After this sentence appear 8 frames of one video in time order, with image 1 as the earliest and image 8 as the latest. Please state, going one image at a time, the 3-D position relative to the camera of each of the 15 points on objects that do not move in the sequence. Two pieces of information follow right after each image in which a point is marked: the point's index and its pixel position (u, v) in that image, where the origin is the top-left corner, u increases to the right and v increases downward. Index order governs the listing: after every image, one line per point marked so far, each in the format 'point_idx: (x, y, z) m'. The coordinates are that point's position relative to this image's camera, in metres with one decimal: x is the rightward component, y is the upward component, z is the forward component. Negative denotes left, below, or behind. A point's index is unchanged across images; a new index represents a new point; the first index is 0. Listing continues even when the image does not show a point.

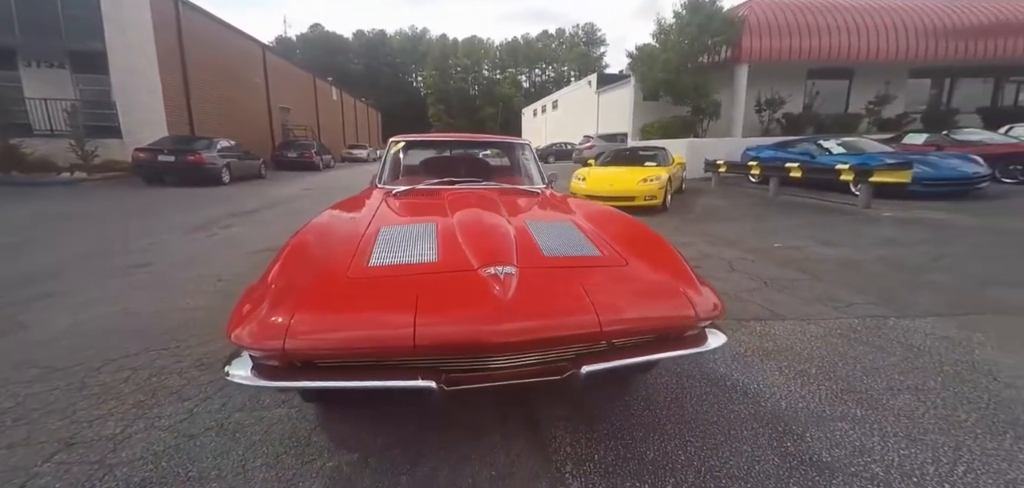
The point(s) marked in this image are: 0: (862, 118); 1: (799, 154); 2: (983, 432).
0: (+13.5, +4.7, +16.6) m
1: (+7.2, +2.1, +10.4) m
2: (+2.3, -0.9, +2.2) m
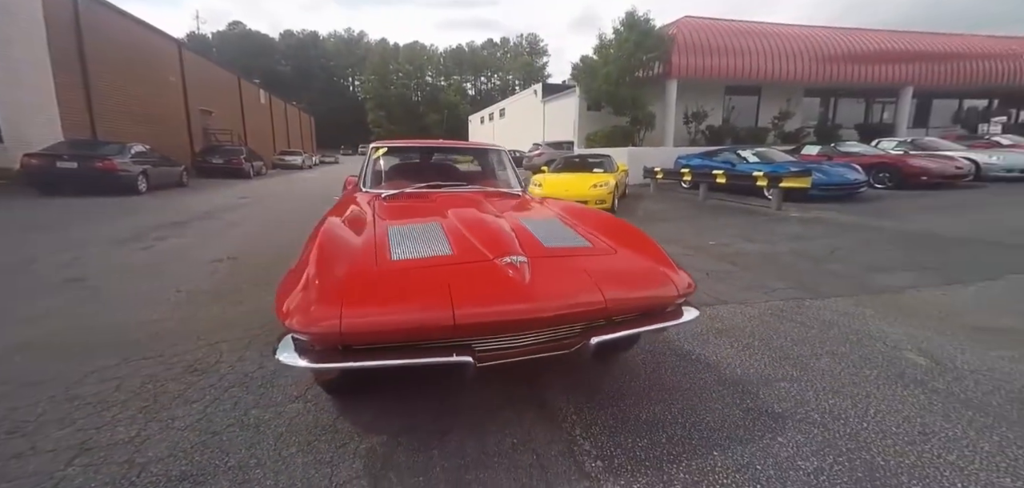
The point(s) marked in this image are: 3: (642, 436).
0: (+11.0, +4.8, +18.8) m
1: (+5.7, +2.1, +11.6) m
2: (+2.3, -0.8, +2.7) m
3: (+0.6, -0.8, +1.9) m
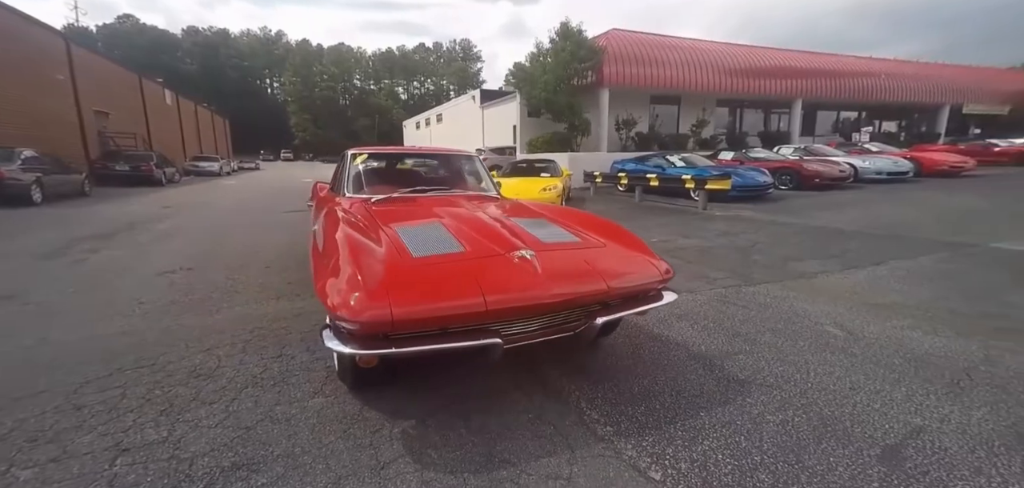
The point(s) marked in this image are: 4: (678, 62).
0: (+8.3, +4.9, +20.4) m
1: (+4.2, +2.2, +12.6) m
2: (+2.2, -0.8, +3.2) m
3: (+0.6, -0.8, +2.2) m
4: (+7.5, +8.1, +19.5) m
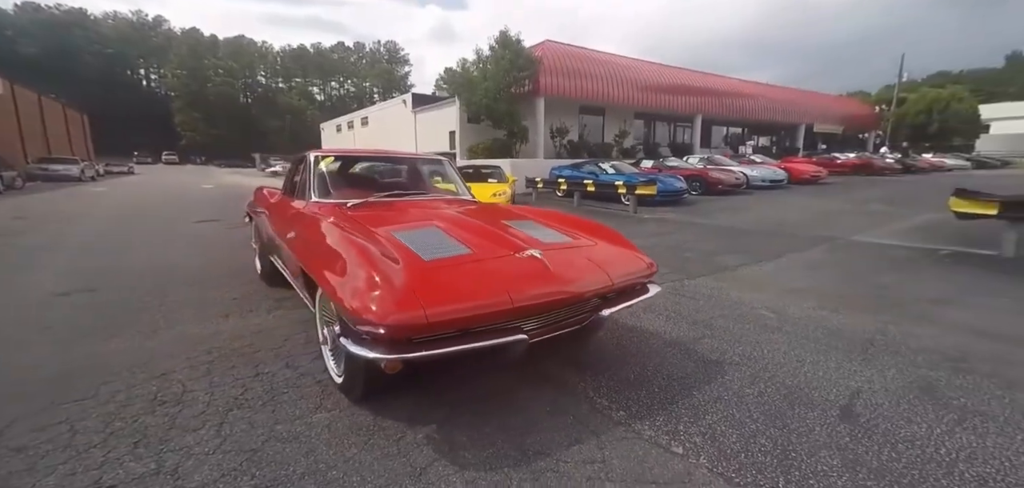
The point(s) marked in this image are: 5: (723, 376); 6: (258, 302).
0: (+4.8, +4.8, +21.7) m
1: (+2.3, +2.1, +13.2) m
2: (+2.1, -0.7, +3.6) m
3: (+0.7, -0.8, +2.4) m
4: (+4.1, +8.0, +20.7) m
5: (+1.3, -0.8, +2.6) m
6: (-2.2, -0.5, +3.8) m
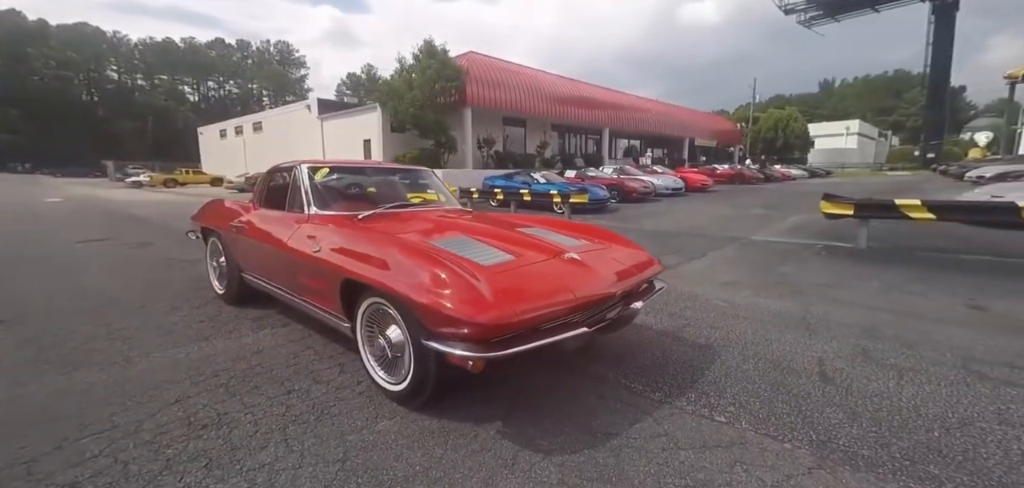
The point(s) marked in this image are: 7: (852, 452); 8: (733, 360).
0: (+1.1, +4.5, +22.5) m
1: (+0.3, +1.9, +13.7) m
2: (+2.0, -0.7, +4.1) m
3: (+0.9, -0.8, +2.6) m
4: (+0.4, +7.6, +21.5) m
5: (+1.4, -0.8, +3.0) m
6: (-2.2, -0.6, +3.5) m
7: (+1.5, -0.9, +1.8) m
8: (+1.5, -0.8, +2.9) m
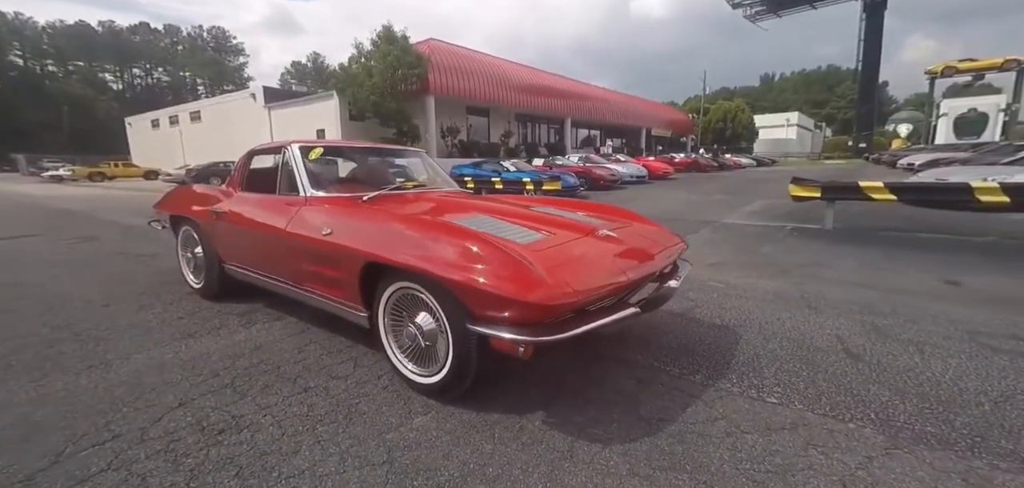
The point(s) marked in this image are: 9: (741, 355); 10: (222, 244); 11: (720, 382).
0: (-0.4, +5.0, +22.3) m
1: (-0.4, +2.3, +13.4) m
2: (+2.0, -0.5, +4.1) m
3: (+1.0, -0.6, +2.5) m
4: (-1.0, +8.2, +21.1) m
5: (+1.5, -0.6, +2.9) m
6: (-2.1, -0.5, +3.1) m
7: (+1.7, -0.8, +1.8) m
8: (+1.6, -0.6, +2.9) m
9: (+1.3, -0.6, +2.6) m
10: (-2.2, 0.0, +3.4) m
11: (+1.0, -0.7, +2.2) m
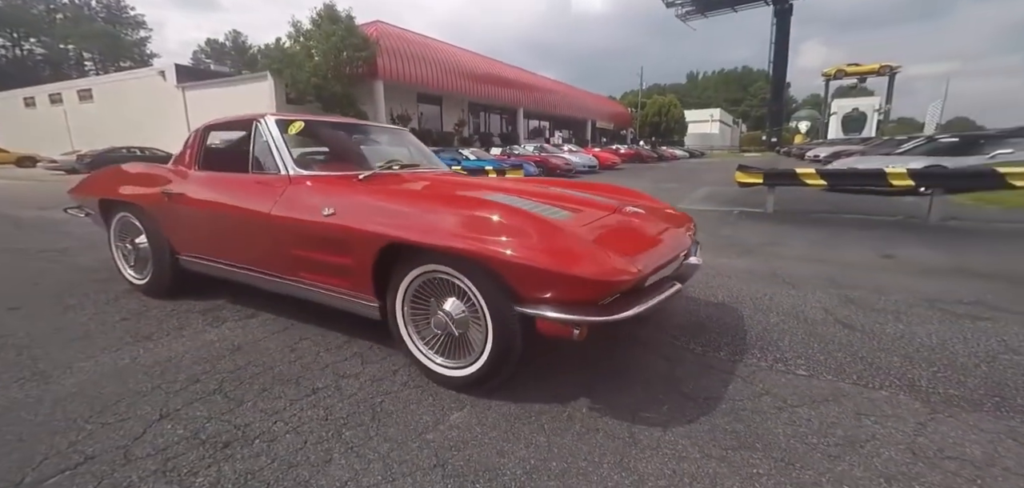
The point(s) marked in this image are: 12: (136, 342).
0: (-2.7, +5.5, +21.8) m
1: (-1.7, +2.6, +13.1) m
2: (+1.9, -0.3, +4.2) m
3: (+1.1, -0.5, +2.5) m
4: (-3.3, +8.6, +20.5) m
5: (+1.6, -0.5, +3.0) m
6: (-2.1, -0.5, +2.7) m
7: (+1.9, -0.6, +1.9) m
8: (+1.6, -0.5, +2.9) m
9: (+1.4, -0.5, +2.6) m
10: (-2.2, +0.1, +2.9) m
11: (+1.2, -0.6, +2.2) m
12: (-2.1, -0.5, +2.4) m
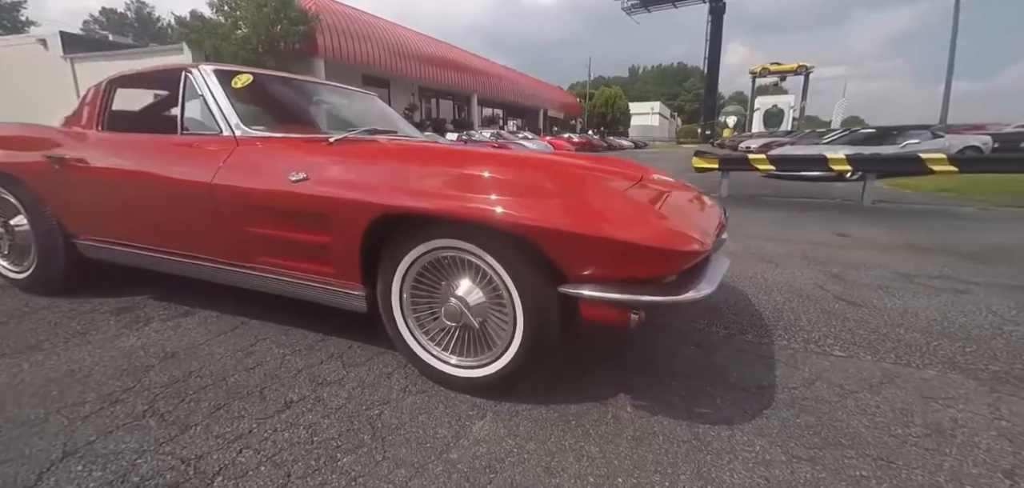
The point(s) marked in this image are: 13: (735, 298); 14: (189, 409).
0: (-4.9, +6.1, +21.0) m
1: (-2.9, +2.9, +12.5) m
2: (+1.7, -0.1, +4.1) m
3: (+1.1, -0.4, +2.3) m
4: (-5.3, +9.1, +19.5) m
5: (+1.5, -0.3, +2.8) m
6: (-2.1, -0.4, +2.2) m
7: (+1.9, -0.5, +1.8) m
8: (+1.6, -0.3, +2.8) m
9: (+1.4, -0.4, +2.4) m
10: (-2.3, +0.2, +2.4) m
11: (+1.2, -0.4, +2.0) m
12: (-2.0, -0.5, +1.9) m
13: (+1.3, -0.3, +2.7) m
14: (-1.0, -0.5, +1.4) m
